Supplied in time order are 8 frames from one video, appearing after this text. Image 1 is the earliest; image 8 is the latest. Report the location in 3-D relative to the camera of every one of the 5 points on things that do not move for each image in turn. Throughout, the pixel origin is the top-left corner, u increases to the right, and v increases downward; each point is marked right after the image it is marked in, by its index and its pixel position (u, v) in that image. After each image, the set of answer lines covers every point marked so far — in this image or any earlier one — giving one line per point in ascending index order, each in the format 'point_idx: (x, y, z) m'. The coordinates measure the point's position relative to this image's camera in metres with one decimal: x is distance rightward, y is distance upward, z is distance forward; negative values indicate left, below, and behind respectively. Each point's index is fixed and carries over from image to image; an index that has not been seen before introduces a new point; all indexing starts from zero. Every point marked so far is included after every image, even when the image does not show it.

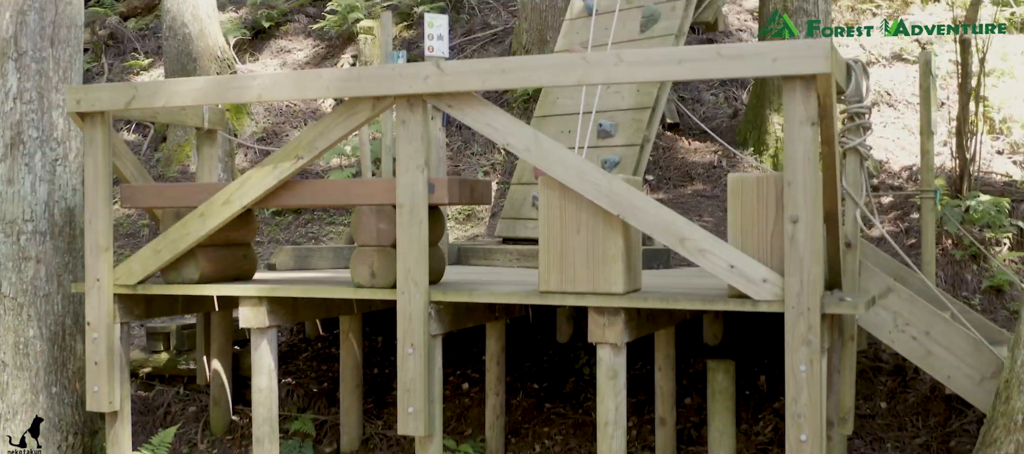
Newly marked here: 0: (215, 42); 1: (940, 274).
0: (-2.8, +1.8, +10.0) m
1: (+2.7, -0.3, +6.7) m
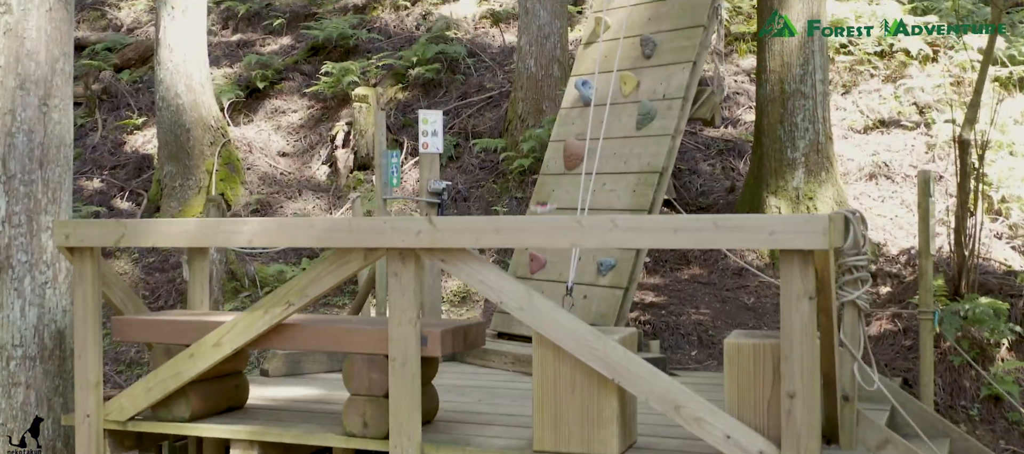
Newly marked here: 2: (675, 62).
0: (-2.9, +1.1, +10.0) m
1: (+2.7, -1.0, +6.6) m
2: (+1.1, +1.1, +7.1) m
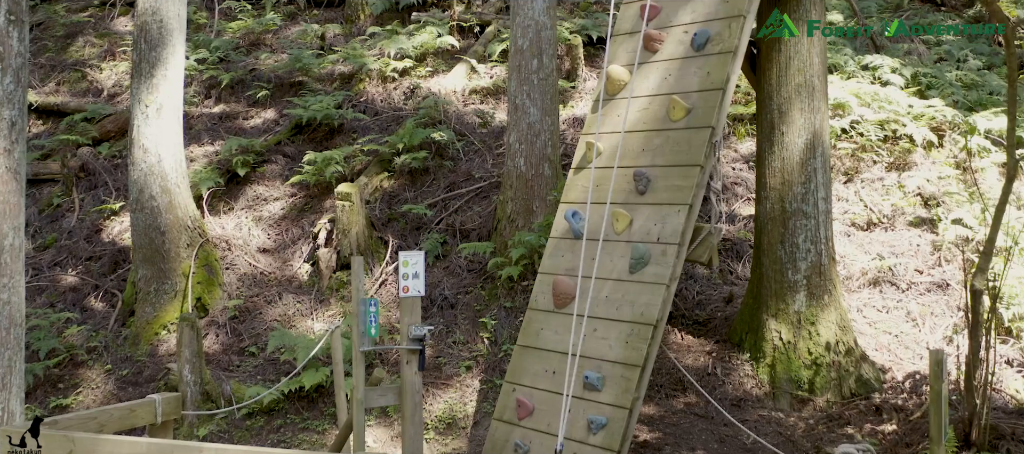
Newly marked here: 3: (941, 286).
0: (-3.0, +0.1, +9.6) m
1: (+2.6, -1.9, +6.3) m
2: (+1.0, +0.2, +6.7) m
3: (+3.7, -0.5, +9.1) m
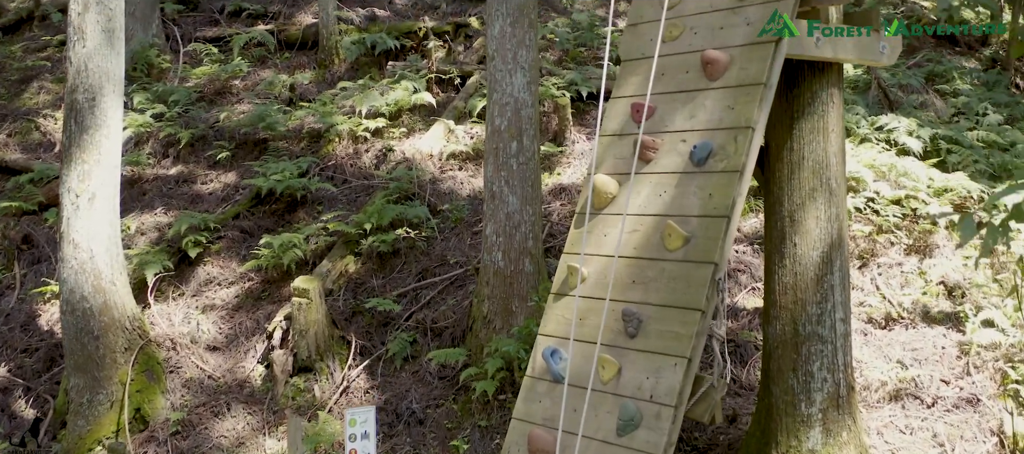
0: (-3.2, -0.7, +8.5) m
1: (+2.4, -2.7, +5.2) m
2: (+0.8, -0.7, +5.6) m
3: (+3.5, -1.3, +8.1) m
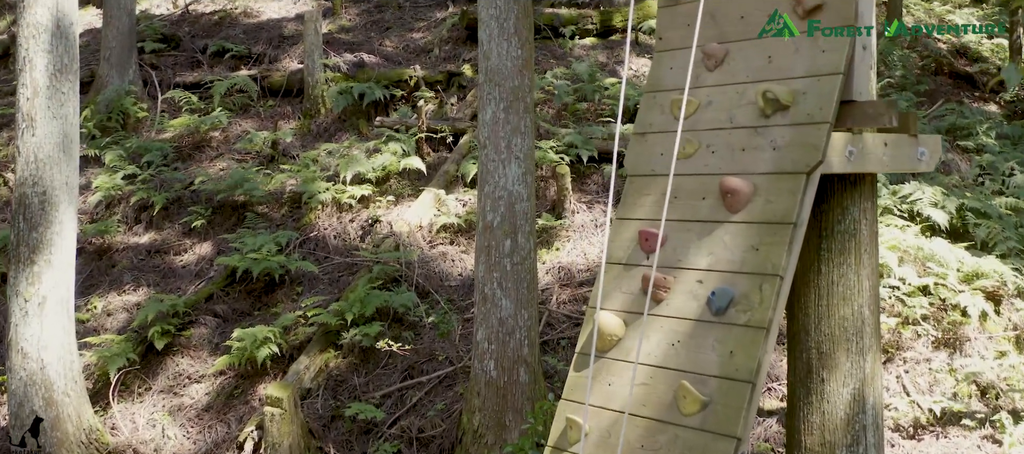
0: (-3.2, -1.5, +7.8) m
1: (+2.4, -3.5, +4.5) m
2: (+0.8, -1.5, +4.9) m
3: (+3.5, -2.1, +7.3) m
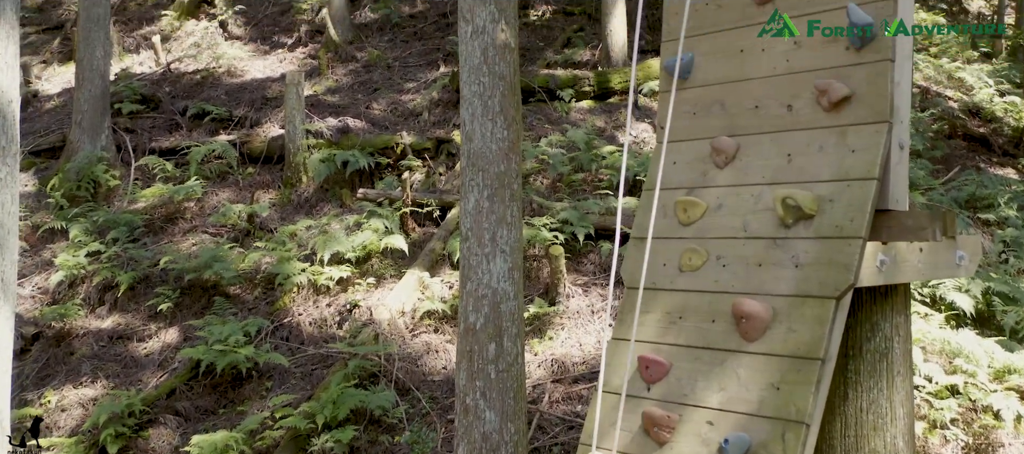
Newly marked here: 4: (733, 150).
0: (-3.3, -2.1, +6.9) m
1: (+2.3, -4.1, +3.6) m
2: (+0.7, -2.0, +4.0) m
3: (+3.4, -2.8, +6.4) m
4: (+1.3, +0.4, +6.1) m
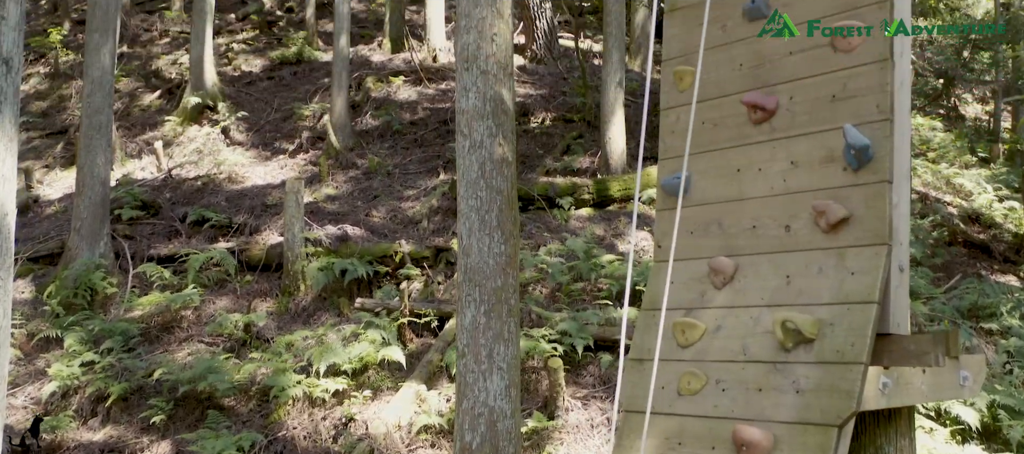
0: (-3.3, -2.9, +6.6) m
1: (+2.3, -4.5, +3.1) m
2: (+0.7, -2.5, +3.8) m
3: (+3.4, -3.5, +6.1) m
4: (+1.3, -0.3, +6.1) m
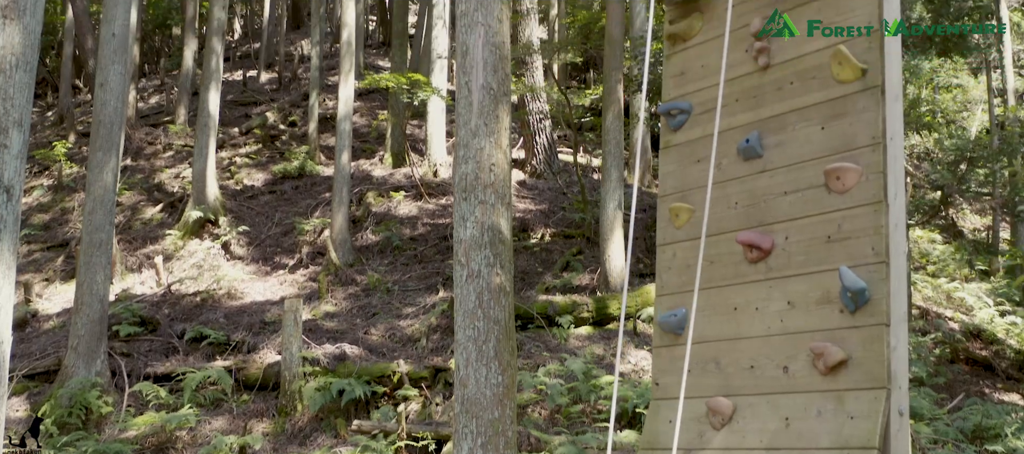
0: (-3.4, -3.7, +6.3) m
1: (+2.2, -5.0, +2.6) m
2: (+0.6, -3.1, +3.5) m
3: (+3.3, -4.3, +5.7) m
4: (+1.3, -1.1, +6.0) m
